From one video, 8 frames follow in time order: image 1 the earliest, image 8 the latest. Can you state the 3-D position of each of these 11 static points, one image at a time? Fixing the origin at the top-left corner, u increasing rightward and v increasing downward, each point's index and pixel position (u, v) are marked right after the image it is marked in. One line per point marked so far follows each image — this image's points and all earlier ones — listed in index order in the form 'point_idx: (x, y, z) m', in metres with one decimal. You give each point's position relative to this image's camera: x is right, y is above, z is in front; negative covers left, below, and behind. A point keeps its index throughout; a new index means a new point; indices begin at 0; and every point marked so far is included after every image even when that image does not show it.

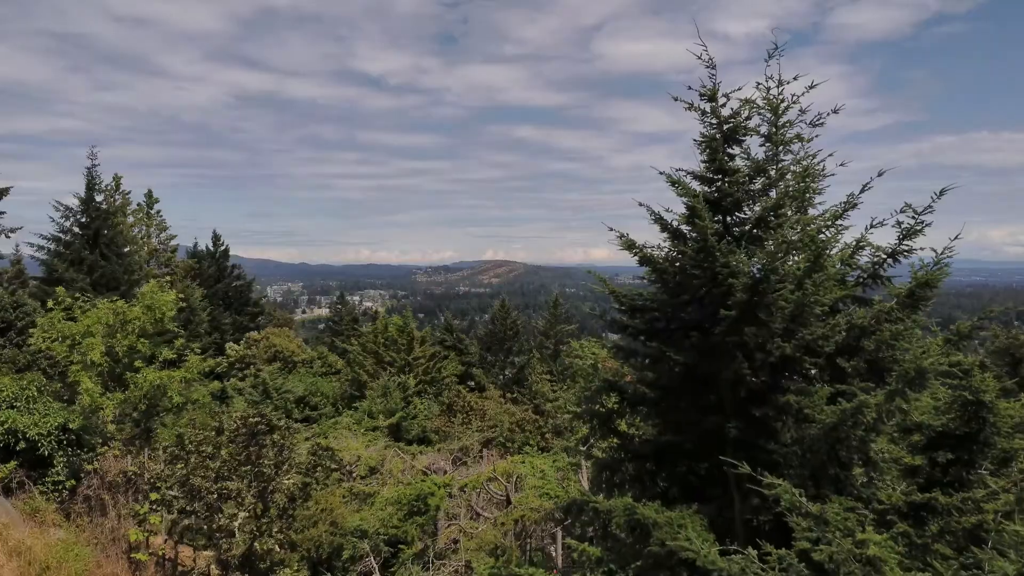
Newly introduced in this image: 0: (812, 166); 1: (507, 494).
0: (+4.5, +1.8, +8.2) m
1: (-0.1, -4.4, +11.6) m
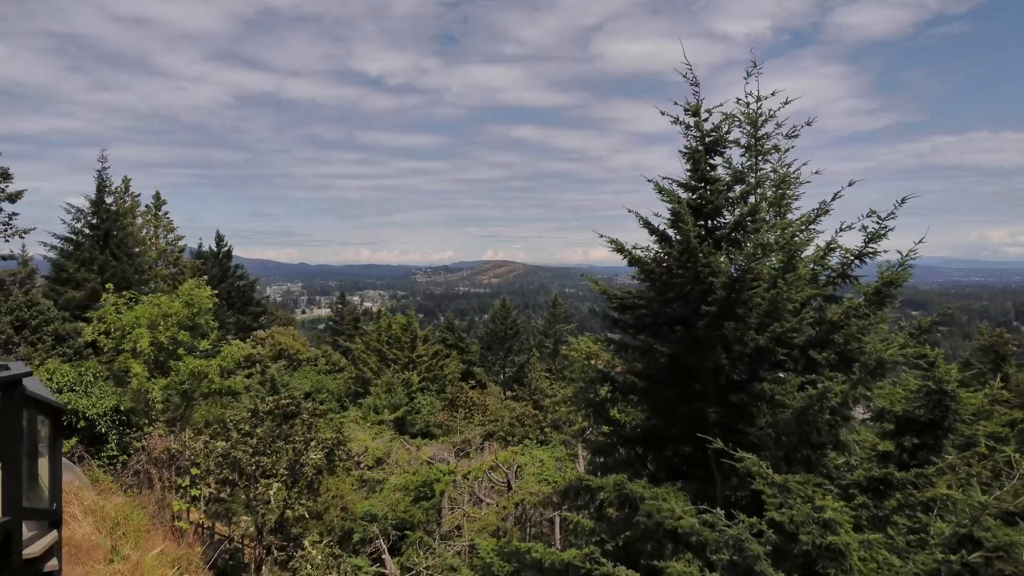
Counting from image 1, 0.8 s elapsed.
0: (+4.5, +1.8, +8.9) m
1: (-0.1, -4.3, +12.3) m
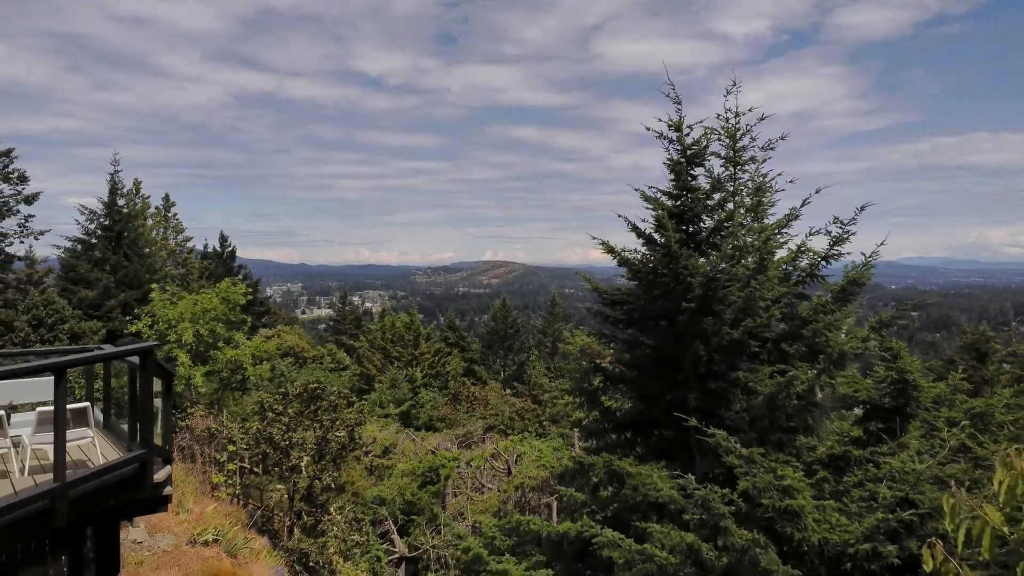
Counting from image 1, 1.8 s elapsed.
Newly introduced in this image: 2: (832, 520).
0: (+4.5, +1.9, +9.8) m
1: (-0.1, -4.3, +13.1) m
2: (+3.8, -2.8, +6.4) m
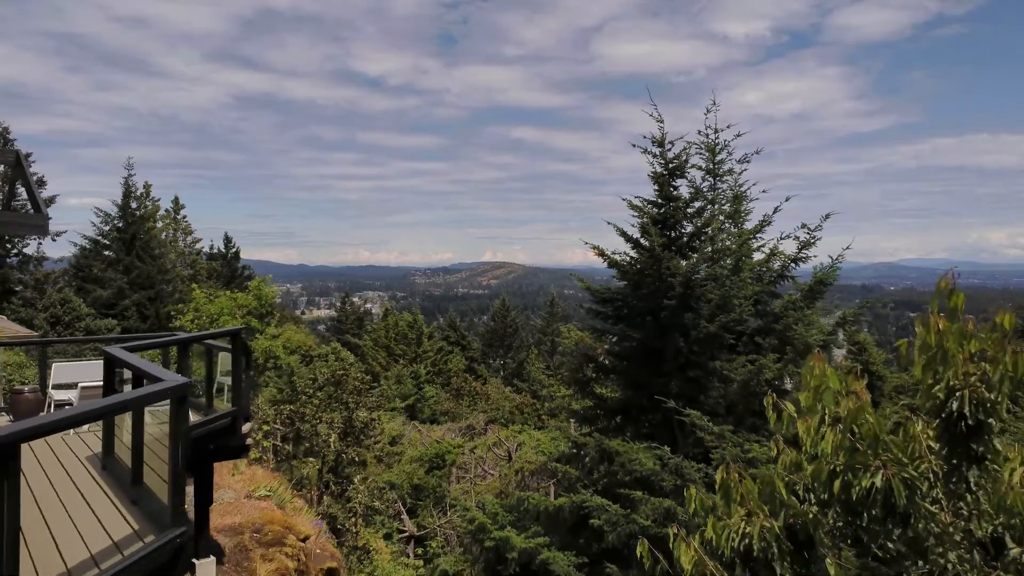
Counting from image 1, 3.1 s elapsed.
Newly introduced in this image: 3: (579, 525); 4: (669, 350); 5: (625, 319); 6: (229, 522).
0: (+4.6, +1.9, +10.7) m
1: (-0.1, -4.3, +14.1) m
2: (+3.8, -2.7, +7.4) m
3: (+1.2, -4.0, +9.2) m
4: (+2.7, -1.1, +9.4) m
5: (+2.1, -0.6, +10.3) m
6: (-2.8, -2.3, +5.3) m
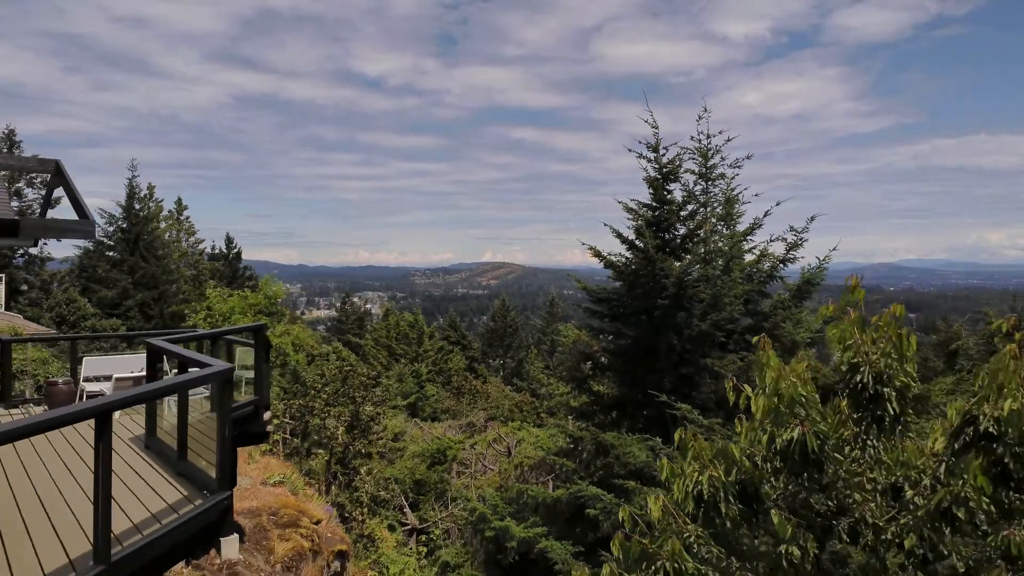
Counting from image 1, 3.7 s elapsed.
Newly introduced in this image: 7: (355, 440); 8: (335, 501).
0: (+4.5, +1.9, +11.1) m
1: (-0.1, -4.3, +14.5) m
2: (+3.8, -2.7, +7.8) m
3: (+1.1, -4.0, +9.6) m
4: (+2.7, -1.1, +9.7) m
5: (+2.1, -0.6, +10.7) m
6: (-2.8, -2.3, +5.7) m
7: (-3.2, -3.1, +11.0) m
8: (-3.1, -3.7, +9.5) m
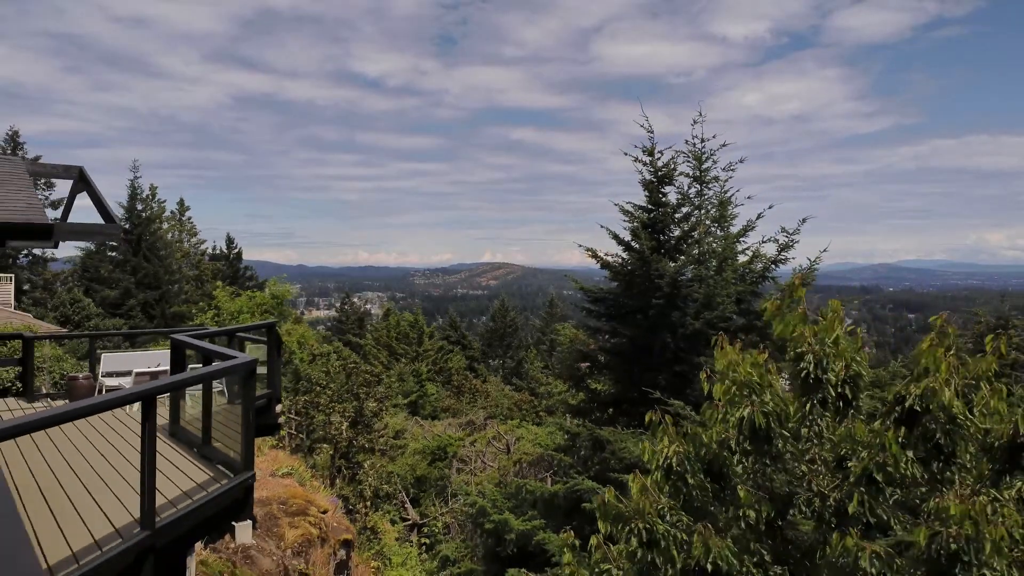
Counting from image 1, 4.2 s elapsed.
0: (+4.5, +1.9, +11.4) m
1: (-0.2, -4.3, +14.8) m
2: (+3.8, -2.7, +8.1) m
3: (+1.1, -4.0, +9.9) m
4: (+2.7, -1.1, +10.0) m
5: (+2.1, -0.6, +10.9) m
6: (-2.8, -2.3, +5.9) m
7: (-3.2, -3.1, +11.2) m
8: (-3.1, -3.7, +9.8) m
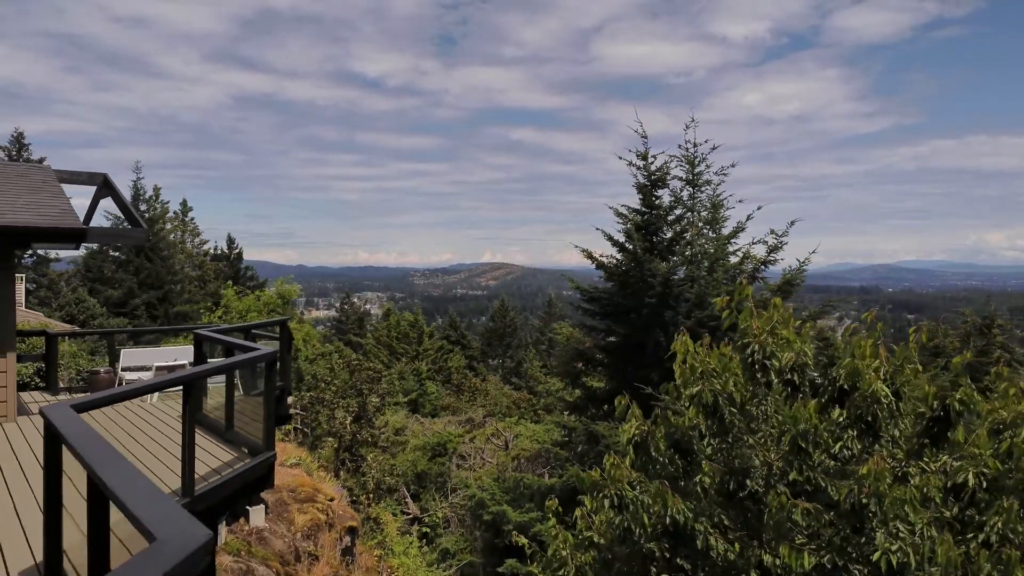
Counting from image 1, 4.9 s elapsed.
0: (+4.5, +1.9, +11.7) m
1: (-0.2, -4.3, +15.1) m
2: (+3.7, -2.7, +8.4) m
3: (+1.1, -4.0, +10.2) m
4: (+2.7, -1.1, +10.3) m
5: (+2.1, -0.6, +11.3) m
6: (-2.8, -2.3, +6.3) m
7: (-3.2, -3.1, +11.6) m
8: (-3.1, -3.7, +10.1) m
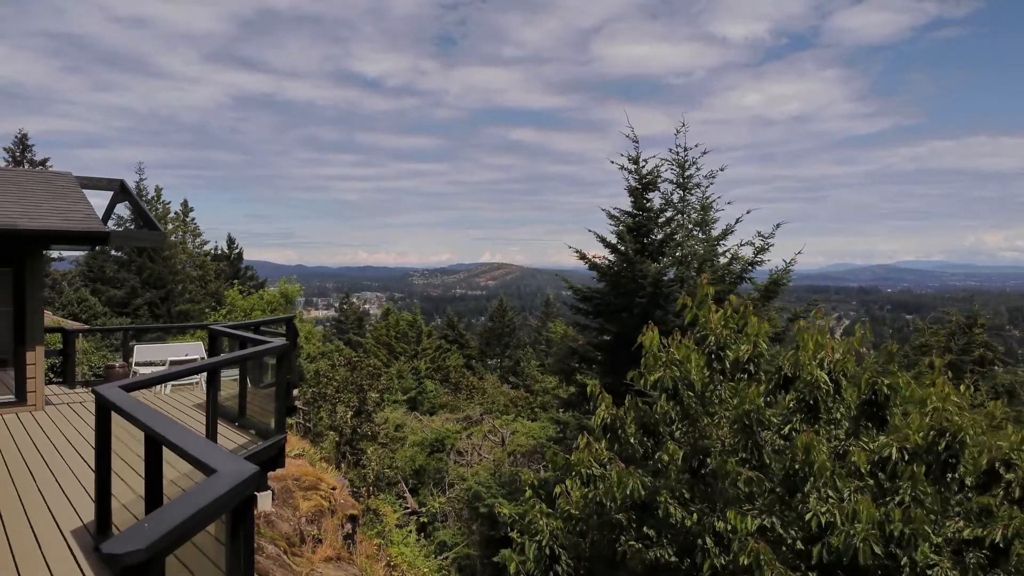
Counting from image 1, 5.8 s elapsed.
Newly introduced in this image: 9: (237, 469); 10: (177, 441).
0: (+4.4, +1.9, +12.1) m
1: (-0.3, -4.3, +15.4) m
2: (+3.7, -2.7, +8.8) m
3: (+1.0, -4.0, +10.5) m
4: (+2.6, -1.1, +10.7) m
5: (+2.0, -0.6, +11.6) m
6: (-2.9, -2.3, +6.6) m
7: (-3.3, -3.1, +11.9) m
8: (-3.2, -3.7, +10.4) m
9: (-0.8, -0.5, +1.5) m
10: (-1.0, -0.5, +1.7) m
